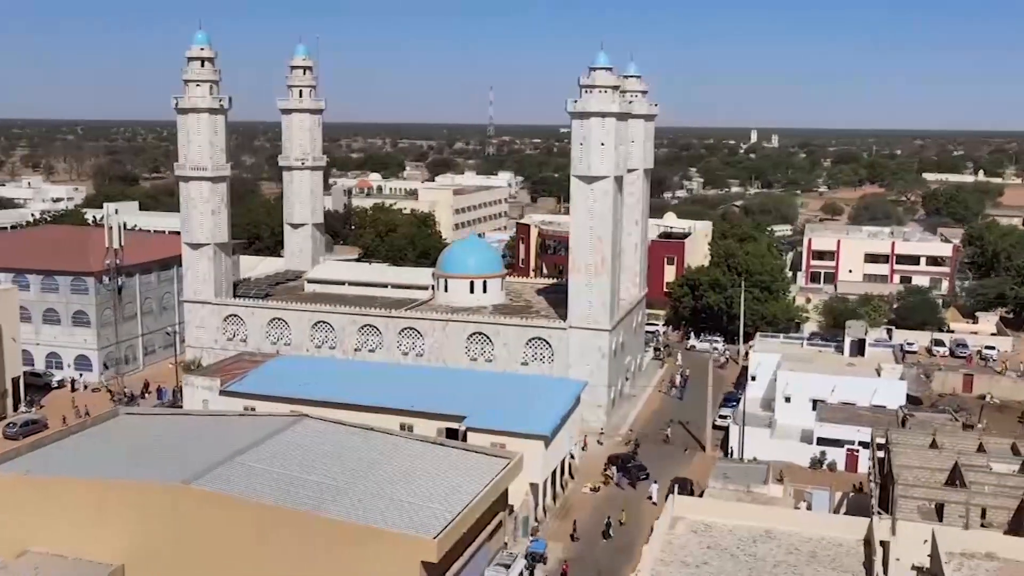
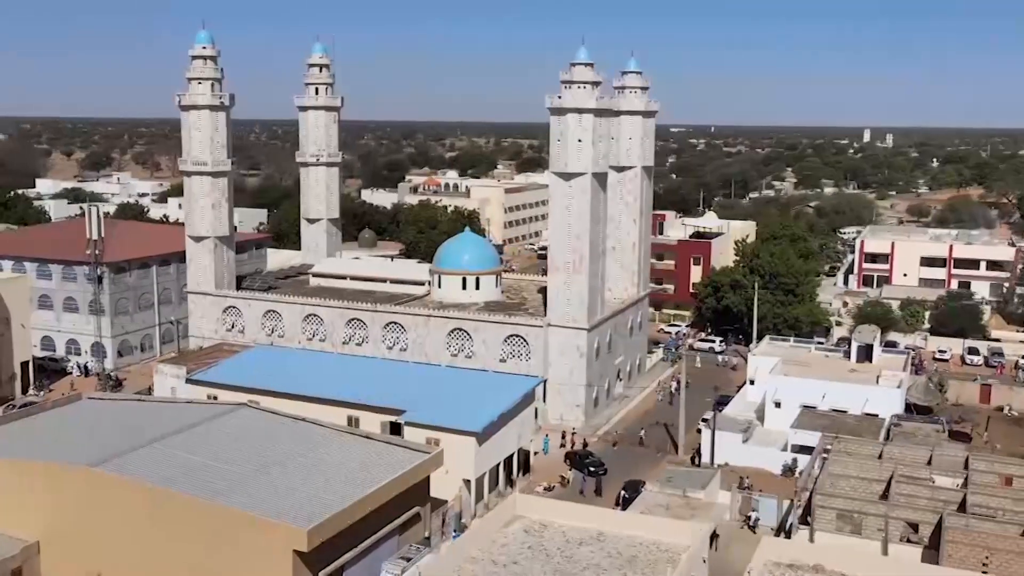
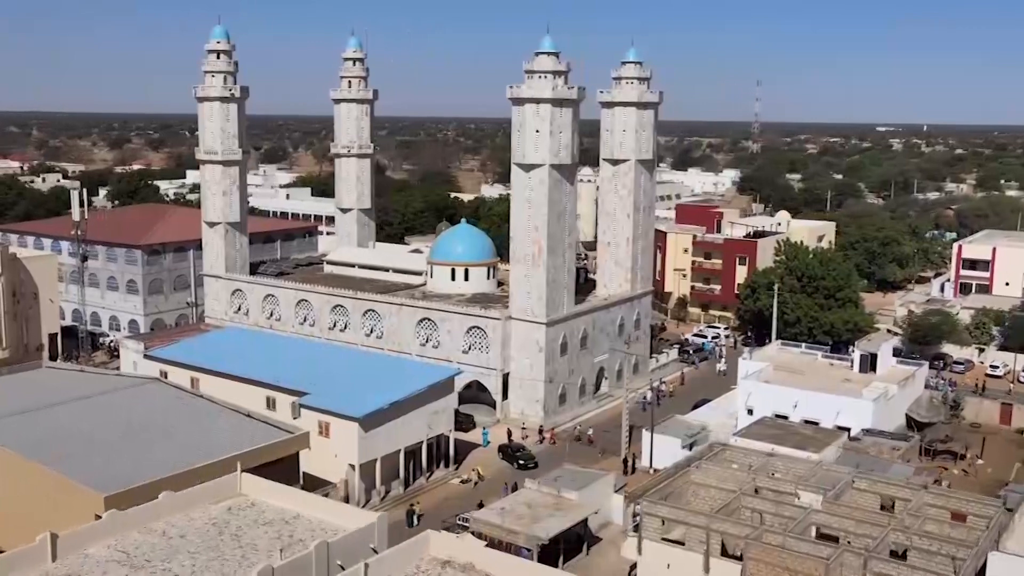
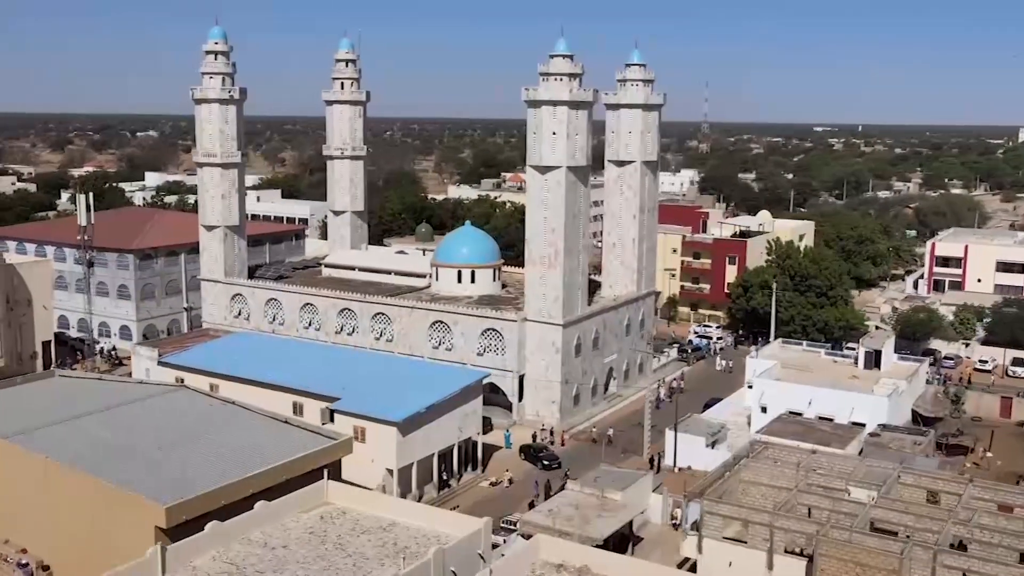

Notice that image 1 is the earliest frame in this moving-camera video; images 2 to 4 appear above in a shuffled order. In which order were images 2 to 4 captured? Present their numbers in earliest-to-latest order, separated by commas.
2, 4, 3
